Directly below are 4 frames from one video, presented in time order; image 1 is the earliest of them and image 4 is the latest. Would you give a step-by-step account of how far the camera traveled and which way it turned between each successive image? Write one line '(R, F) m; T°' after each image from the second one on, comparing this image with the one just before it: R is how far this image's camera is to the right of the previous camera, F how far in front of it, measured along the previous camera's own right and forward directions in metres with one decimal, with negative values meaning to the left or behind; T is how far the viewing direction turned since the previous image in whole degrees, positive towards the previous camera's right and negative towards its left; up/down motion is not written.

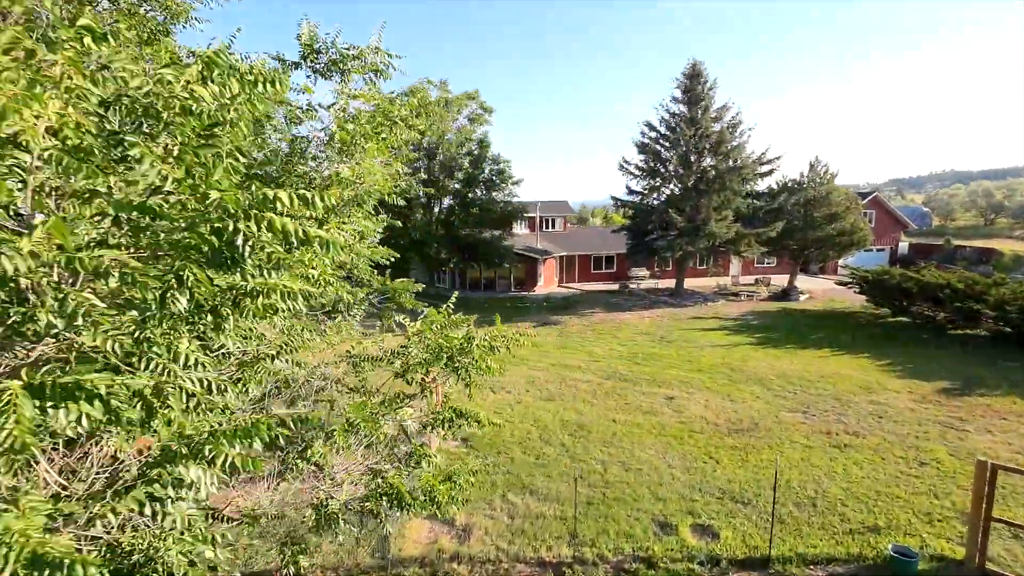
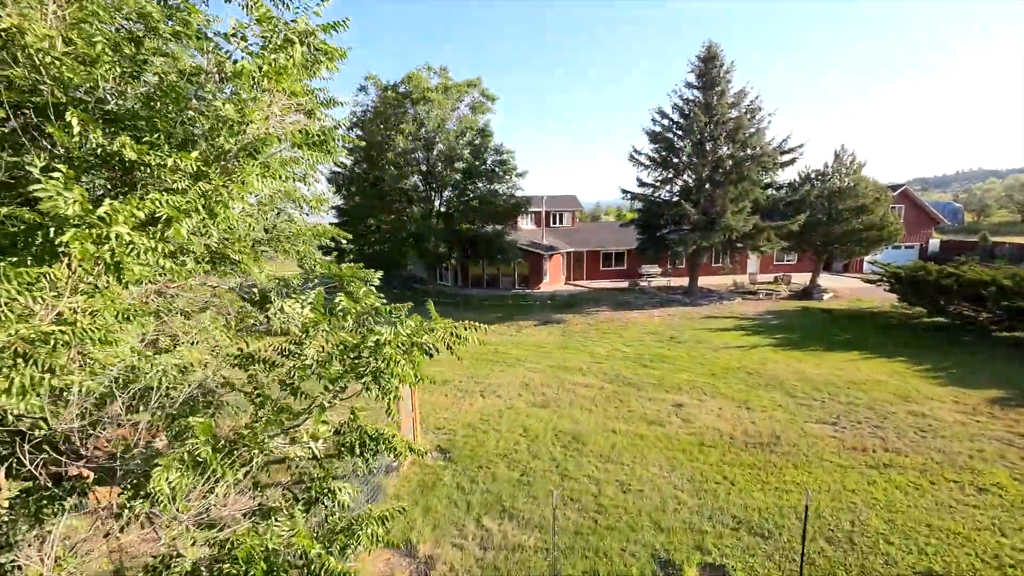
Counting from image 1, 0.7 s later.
(+0.5, +1.0) m; -2°
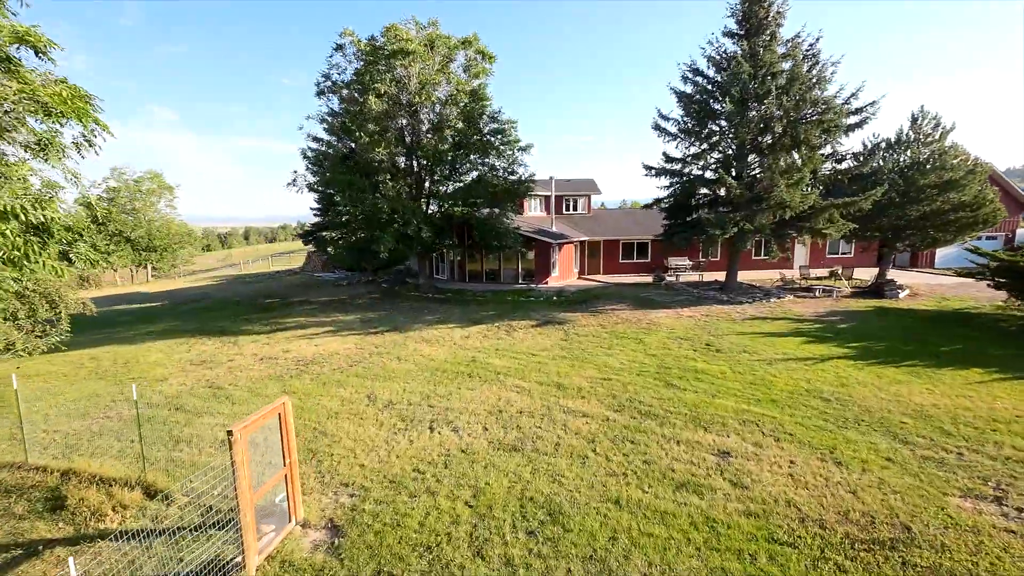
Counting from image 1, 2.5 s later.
(+0.9, +3.2) m; -3°
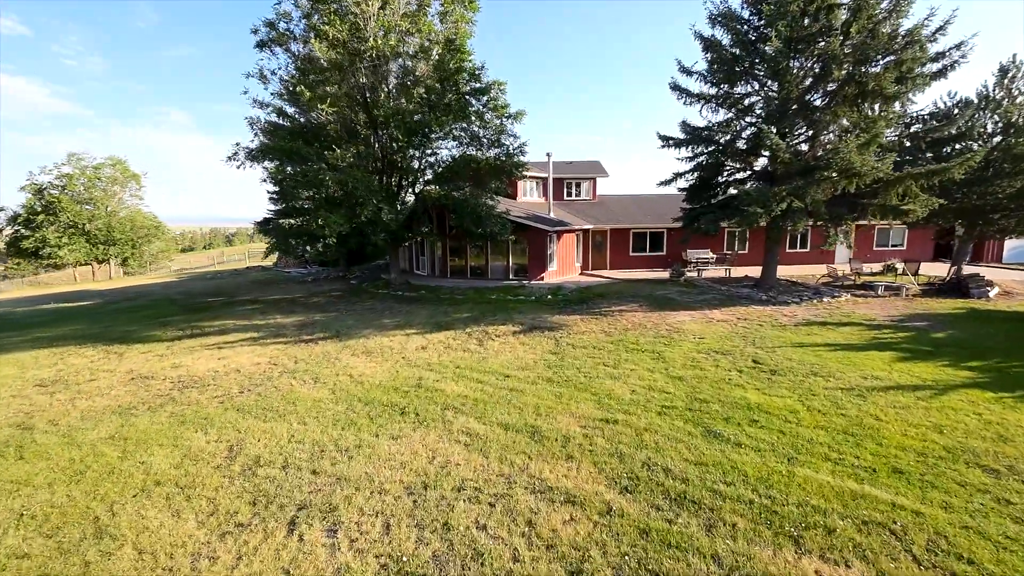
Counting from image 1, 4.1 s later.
(+0.7, +3.1) m; -1°
